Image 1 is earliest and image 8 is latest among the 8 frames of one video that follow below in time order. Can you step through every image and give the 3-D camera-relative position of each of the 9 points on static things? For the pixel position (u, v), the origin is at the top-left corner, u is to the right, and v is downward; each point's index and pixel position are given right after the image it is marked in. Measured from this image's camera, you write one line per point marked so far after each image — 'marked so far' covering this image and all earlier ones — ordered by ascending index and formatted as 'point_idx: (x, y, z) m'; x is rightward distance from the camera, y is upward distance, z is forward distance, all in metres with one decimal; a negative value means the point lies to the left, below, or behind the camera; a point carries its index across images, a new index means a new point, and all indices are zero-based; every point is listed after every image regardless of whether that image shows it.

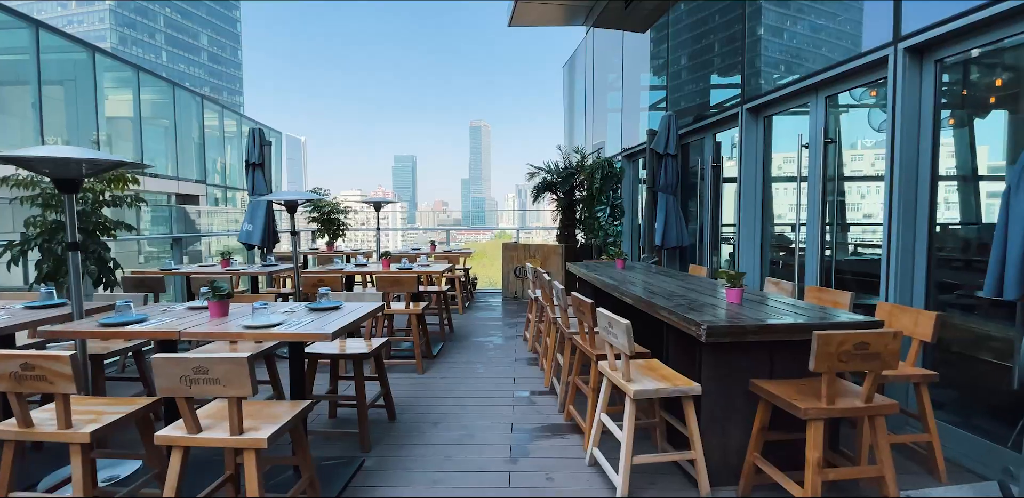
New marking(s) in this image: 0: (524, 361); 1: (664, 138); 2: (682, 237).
0: (+0.1, -0.9, +4.0) m
1: (+1.5, +1.1, +4.9) m
2: (+1.7, +0.1, +5.0) m
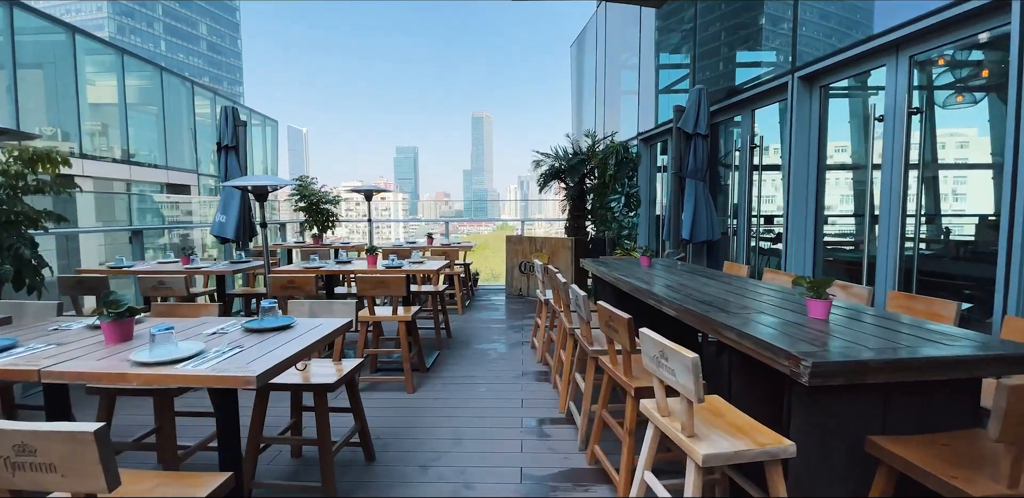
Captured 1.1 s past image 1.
0: (+0.1, -0.9, +3.4) m
1: (+1.5, +1.1, +4.2) m
2: (+1.8, +0.2, +4.3) m
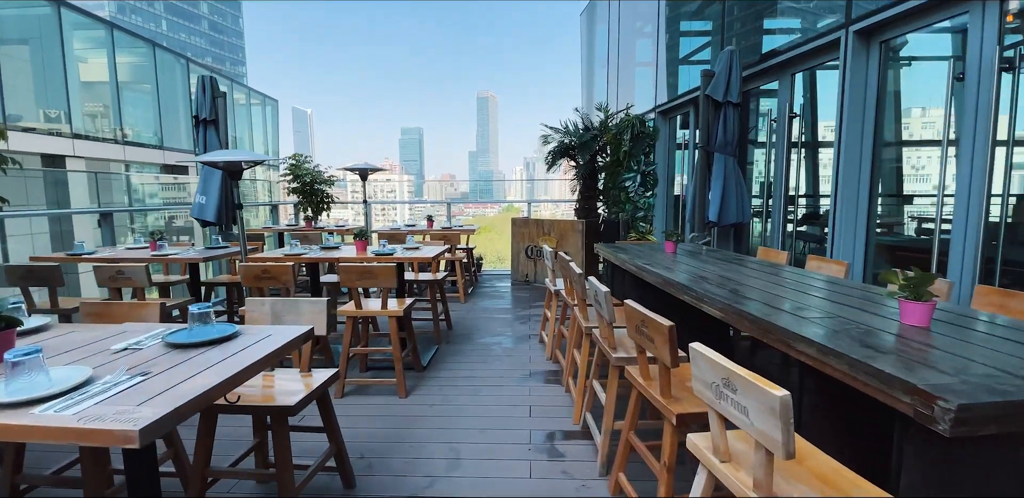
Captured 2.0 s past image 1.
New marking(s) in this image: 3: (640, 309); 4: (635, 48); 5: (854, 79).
0: (+0.2, -0.8, +3.0) m
1: (+1.6, +1.2, +3.7) m
2: (+1.8, +0.3, +3.9) m
3: (+0.4, -0.2, +1.7) m
4: (+1.8, +2.9, +7.2) m
5: (+2.1, +1.1, +3.1) m
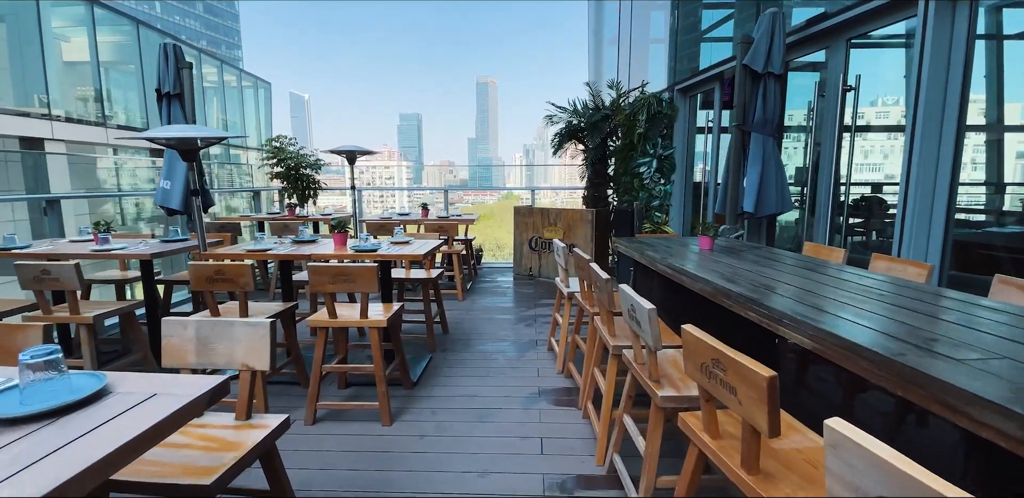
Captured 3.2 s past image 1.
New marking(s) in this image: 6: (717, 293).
0: (+0.2, -0.8, +2.6) m
1: (+1.6, +1.3, +3.2) m
2: (+1.8, +0.3, +3.4) m
3: (+0.5, -0.2, +1.2) m
4: (+1.8, +3.0, +6.6) m
5: (+2.2, +1.1, +2.6) m
6: (+0.8, -0.2, +1.9) m
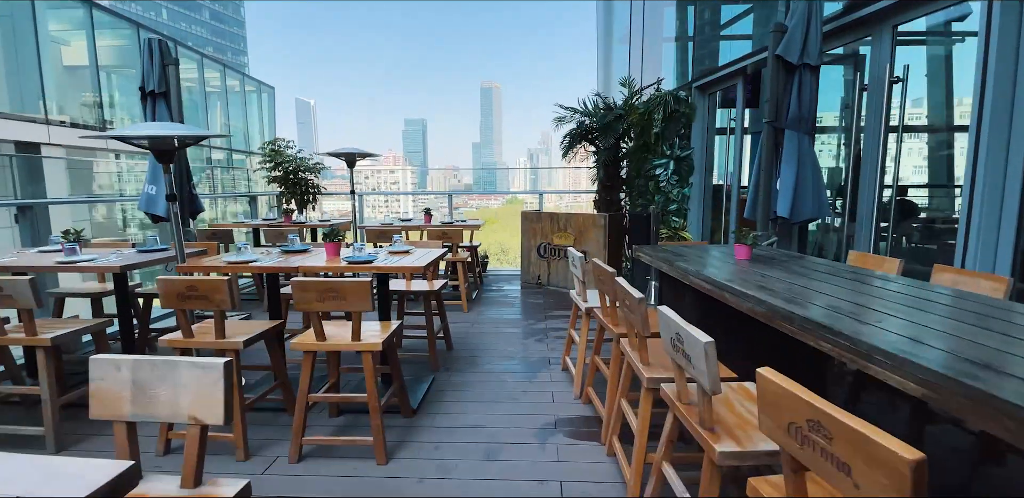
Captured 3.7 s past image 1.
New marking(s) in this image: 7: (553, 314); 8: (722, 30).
0: (+0.3, -0.8, +2.3) m
1: (+1.7, +1.2, +2.9) m
2: (+1.9, +0.3, +3.1) m
3: (+0.5, -0.3, +0.9) m
4: (+1.9, +2.9, +6.3) m
5: (+2.2, +1.0, +2.3) m
6: (+0.8, -0.2, +1.6) m
7: (+0.3, -0.6, +4.2) m
8: (+2.0, +2.2, +4.9) m
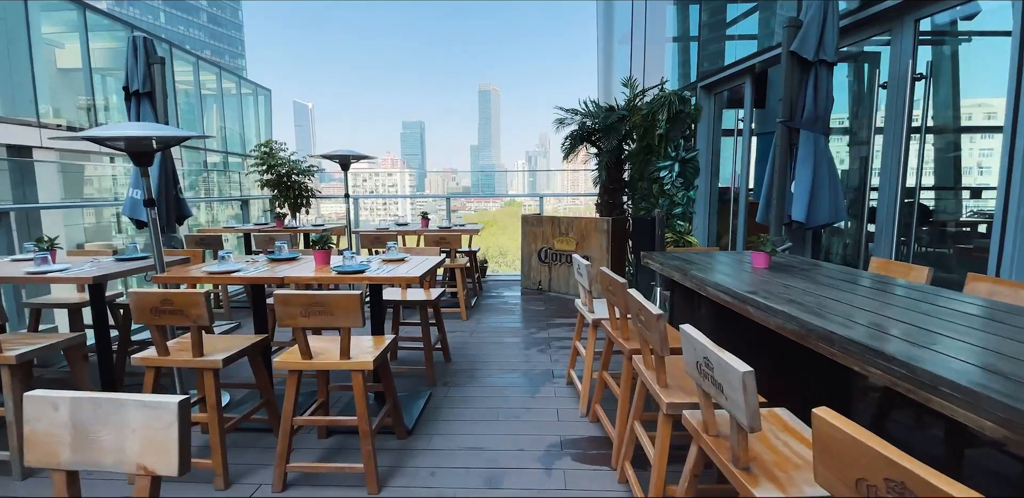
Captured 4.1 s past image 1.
0: (+0.3, -0.8, +2.1) m
1: (+1.7, +1.2, +2.8) m
2: (+1.9, +0.2, +2.9) m
3: (+0.5, -0.3, +0.7) m
4: (+1.9, +2.9, +6.2) m
5: (+2.2, +1.0, +2.1) m
6: (+0.9, -0.2, +1.5) m
7: (+0.4, -0.6, +4.1) m
8: (+2.0, +2.1, +4.7) m
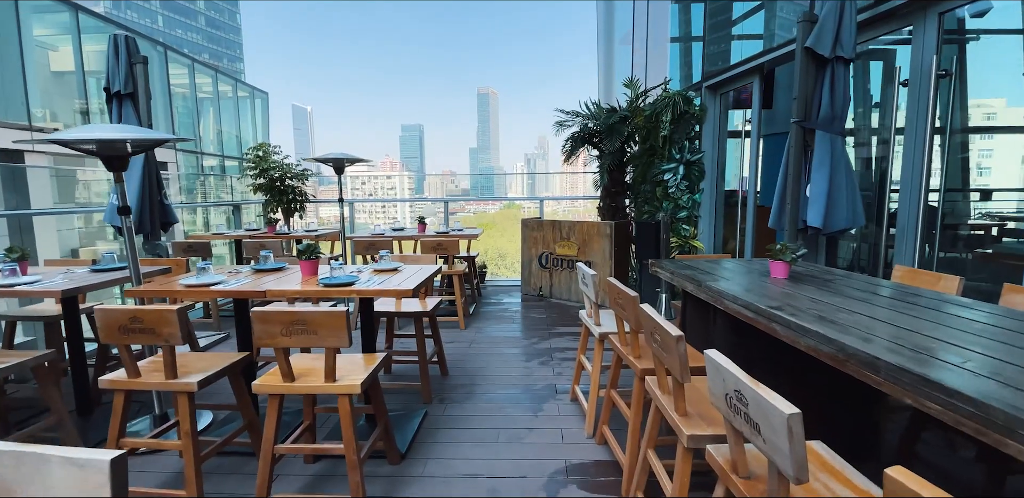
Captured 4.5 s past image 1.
0: (+0.3, -0.9, +1.9) m
1: (+1.7, +1.1, +2.6) m
2: (+1.9, +0.2, +2.8) m
3: (+0.5, -0.3, +0.6) m
4: (+1.9, +2.8, +6.0) m
5: (+2.2, +1.0, +2.0) m
6: (+0.9, -0.3, +1.3) m
7: (+0.4, -0.6, +3.9) m
8: (+2.0, +2.1, +4.6) m
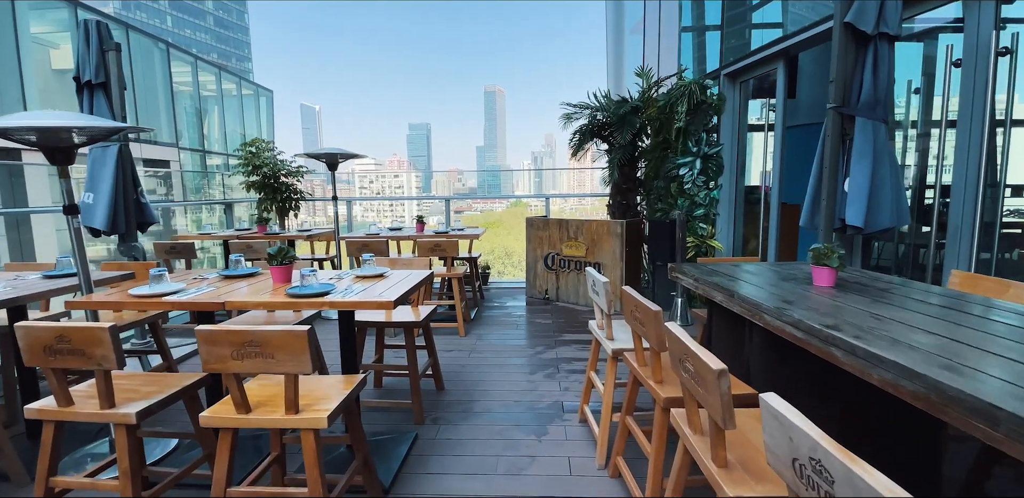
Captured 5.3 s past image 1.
0: (+0.3, -0.9, +1.7) m
1: (+1.7, +1.1, +2.3) m
2: (+1.9, +0.2, +2.4) m
3: (+0.5, -0.3, +0.3) m
4: (+1.9, +2.8, +5.7) m
5: (+2.2, +1.0, +1.7) m
6: (+0.8, -0.3, +1.0) m
7: (+0.4, -0.7, +3.6) m
8: (+2.1, +2.1, +4.3) m
